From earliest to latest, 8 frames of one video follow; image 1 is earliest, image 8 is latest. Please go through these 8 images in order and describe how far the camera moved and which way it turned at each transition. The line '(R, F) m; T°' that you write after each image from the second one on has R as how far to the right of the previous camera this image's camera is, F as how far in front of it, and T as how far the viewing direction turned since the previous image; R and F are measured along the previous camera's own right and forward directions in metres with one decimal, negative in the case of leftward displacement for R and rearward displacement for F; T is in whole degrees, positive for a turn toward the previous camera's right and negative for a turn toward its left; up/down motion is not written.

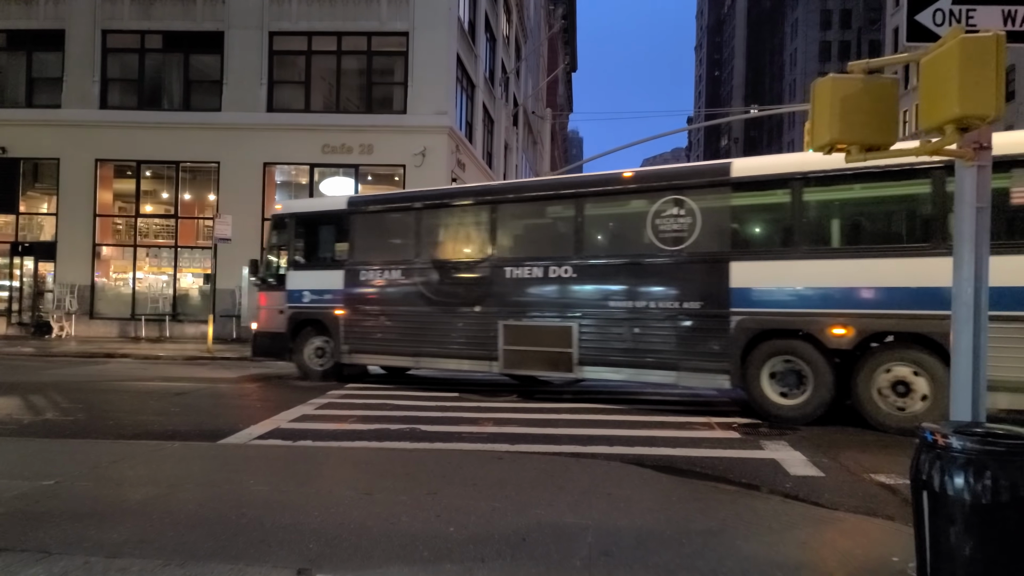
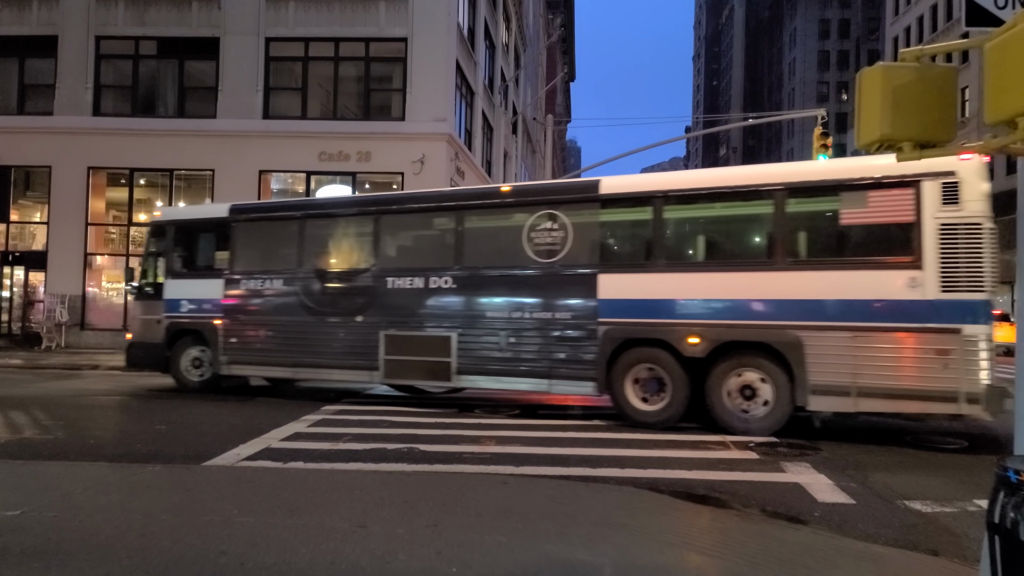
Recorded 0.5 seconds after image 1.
(-0.1, +0.5) m; 0°
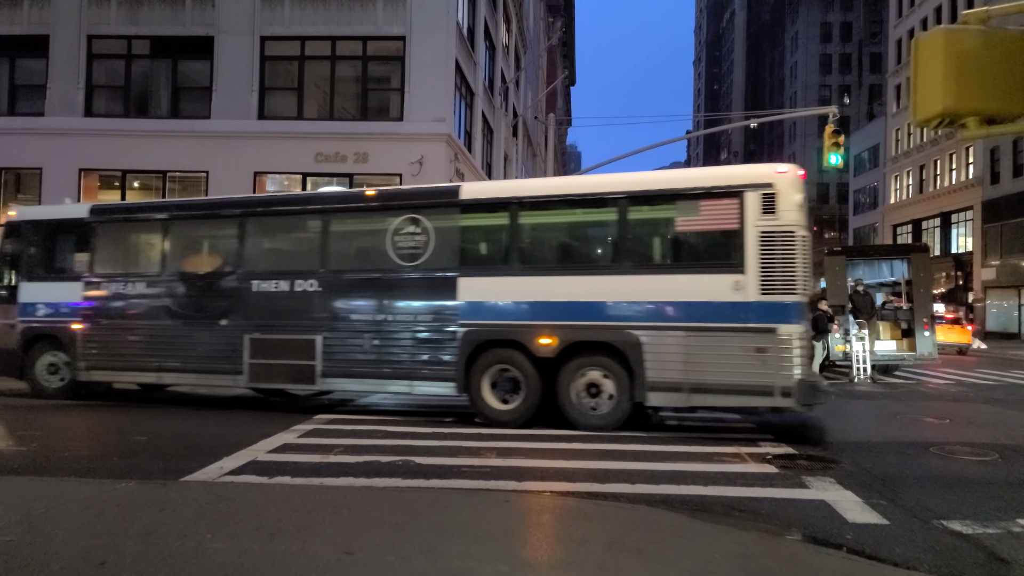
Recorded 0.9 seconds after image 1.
(0.0, +0.5) m; 0°
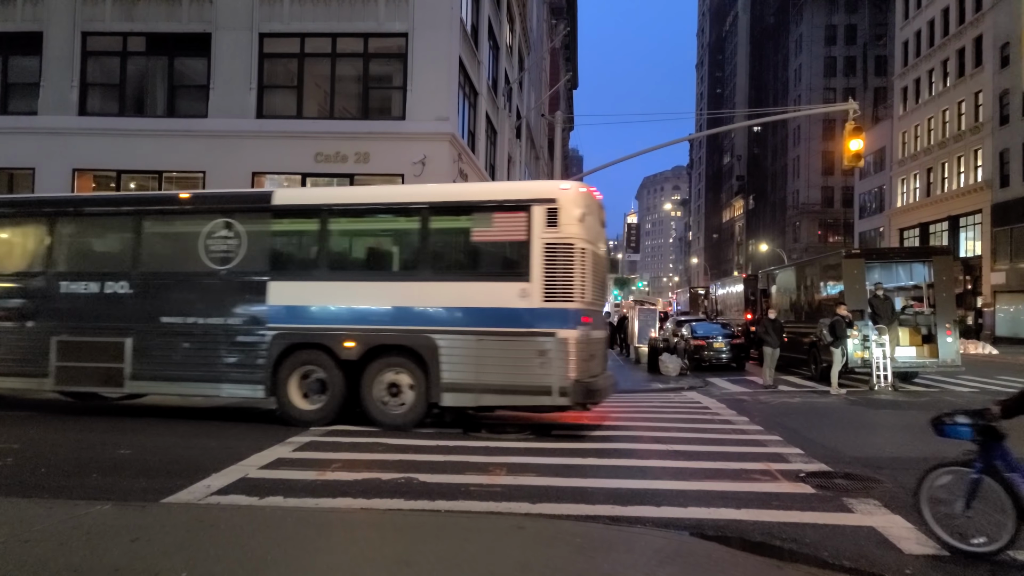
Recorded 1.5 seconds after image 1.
(-0.1, +0.6) m; 0°
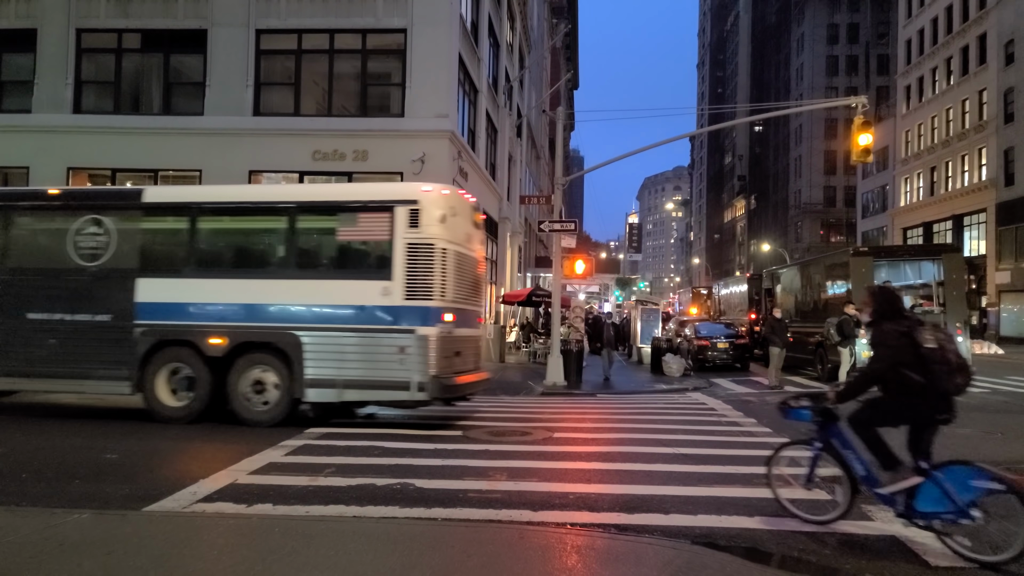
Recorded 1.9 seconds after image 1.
(0.0, +0.3) m; 0°
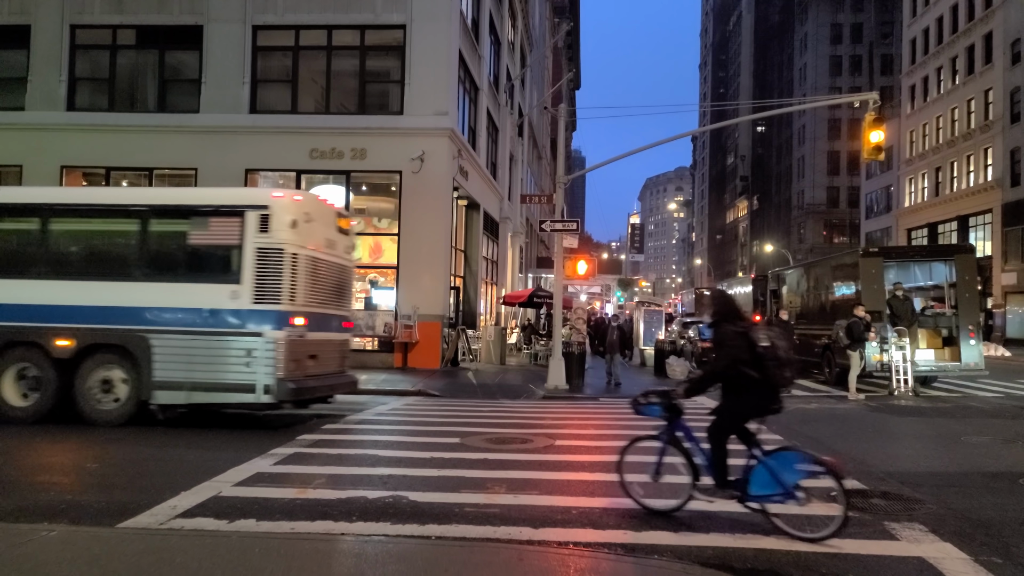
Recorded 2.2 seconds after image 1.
(0.0, +0.4) m; 0°
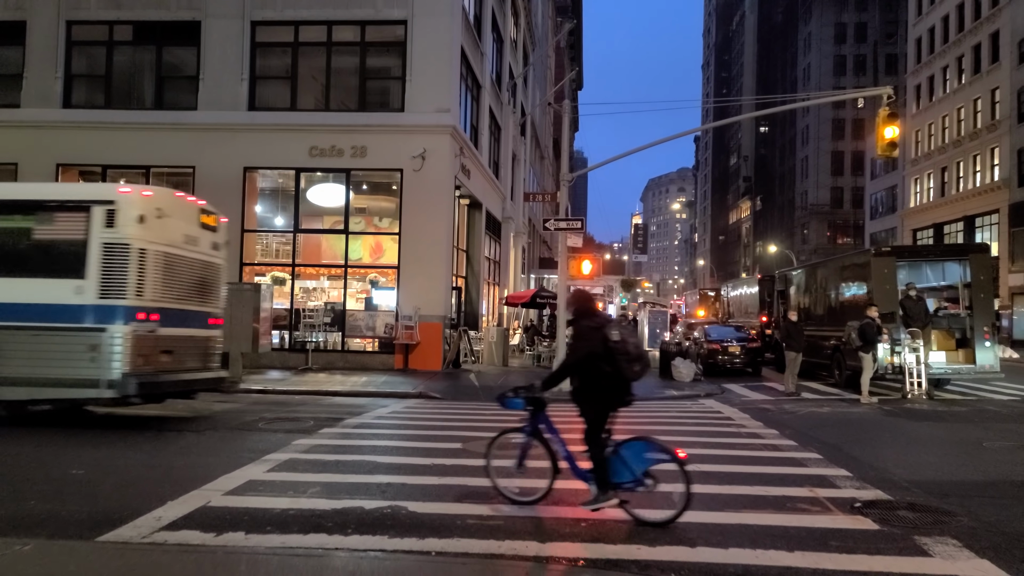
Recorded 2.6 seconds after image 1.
(0.0, +0.4) m; 0°
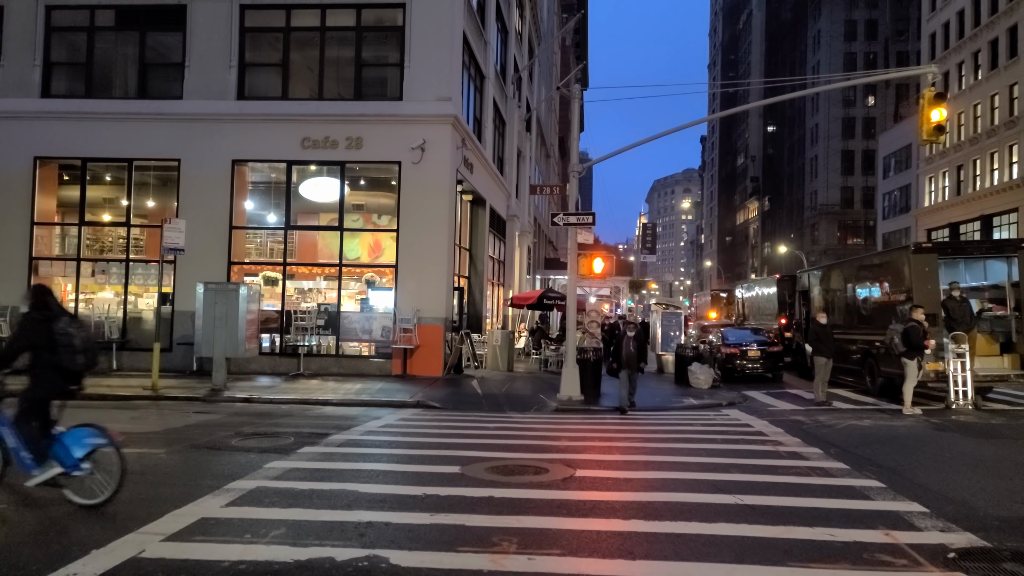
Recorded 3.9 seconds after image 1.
(0.0, +1.2) m; 0°
